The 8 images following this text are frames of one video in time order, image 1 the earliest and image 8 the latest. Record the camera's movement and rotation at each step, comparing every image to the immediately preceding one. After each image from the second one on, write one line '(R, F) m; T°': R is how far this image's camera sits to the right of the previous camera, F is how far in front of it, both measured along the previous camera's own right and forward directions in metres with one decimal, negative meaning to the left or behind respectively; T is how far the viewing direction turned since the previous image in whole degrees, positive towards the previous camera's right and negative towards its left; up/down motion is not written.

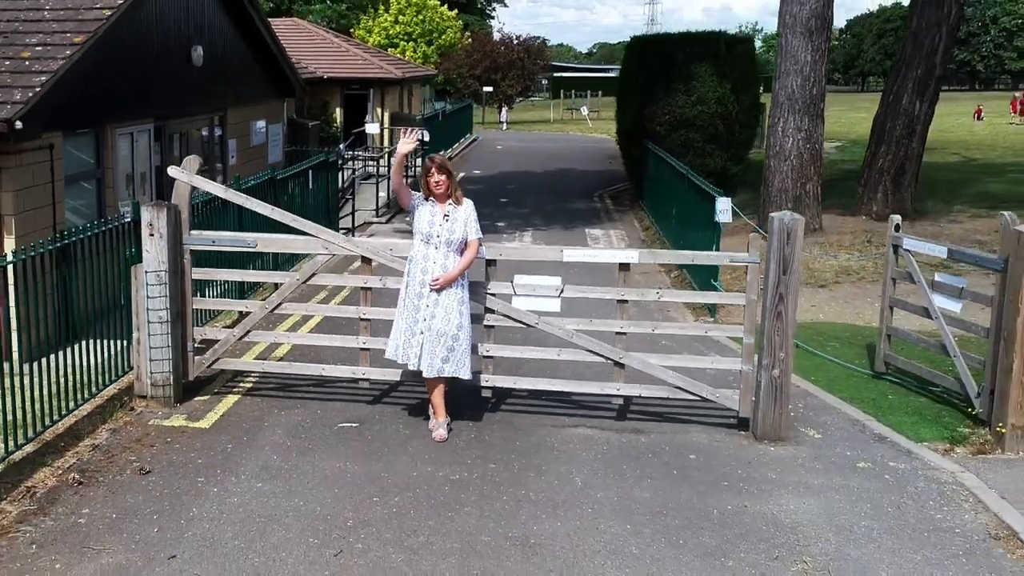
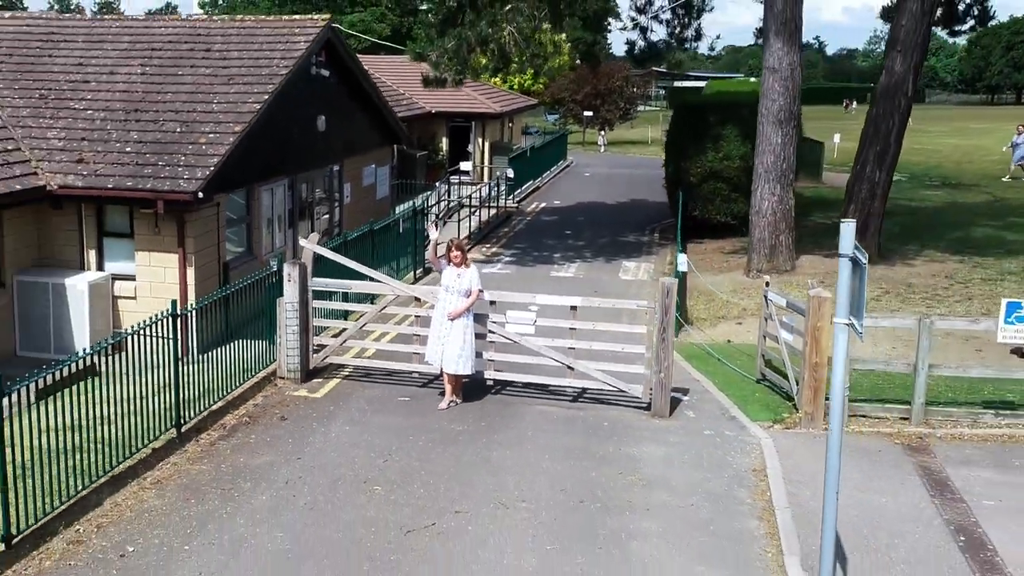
(+1.1, -3.9) m; -6°
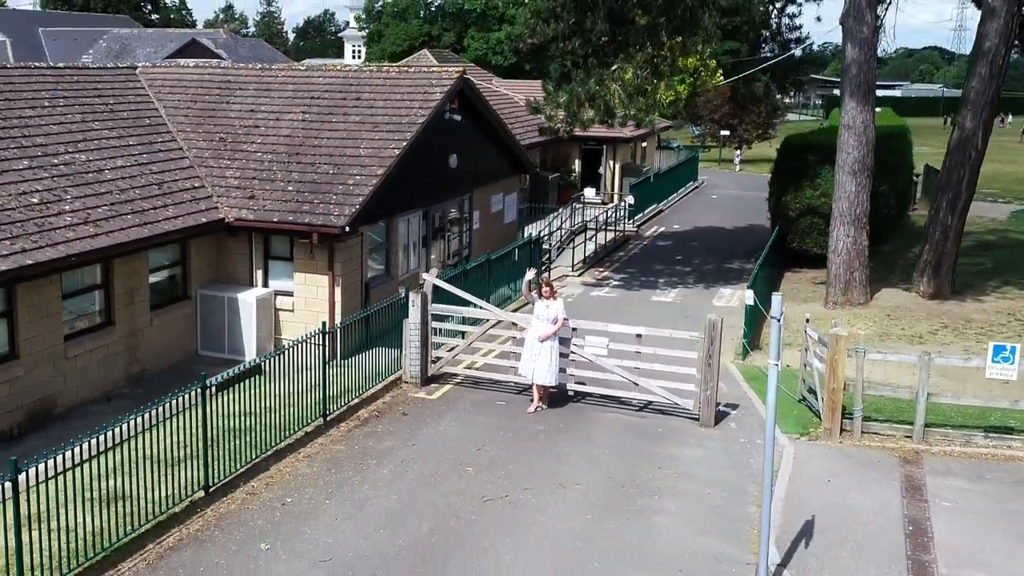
(+0.7, -2.4) m; -7°
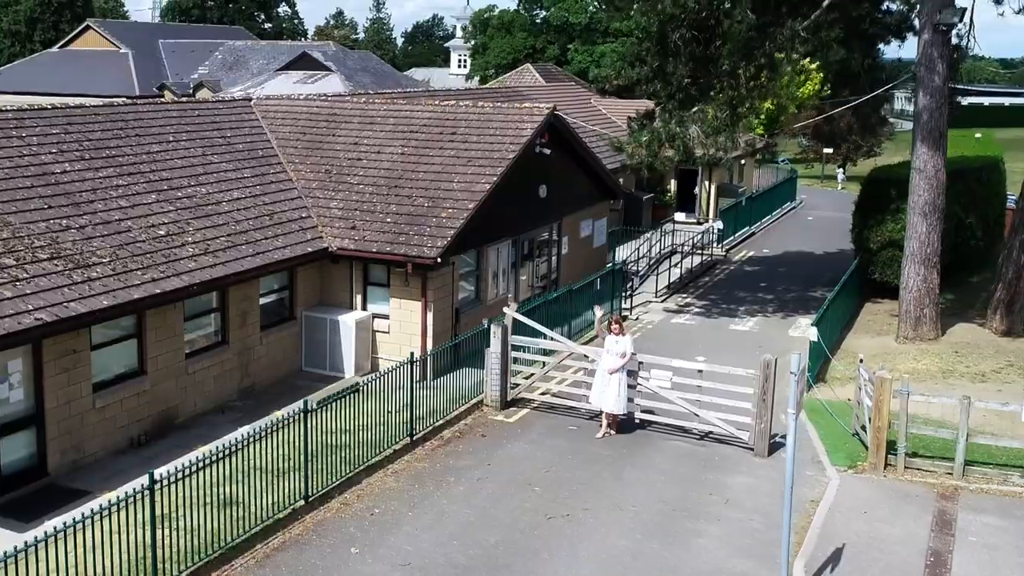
(+0.3, -1.2) m; -5°
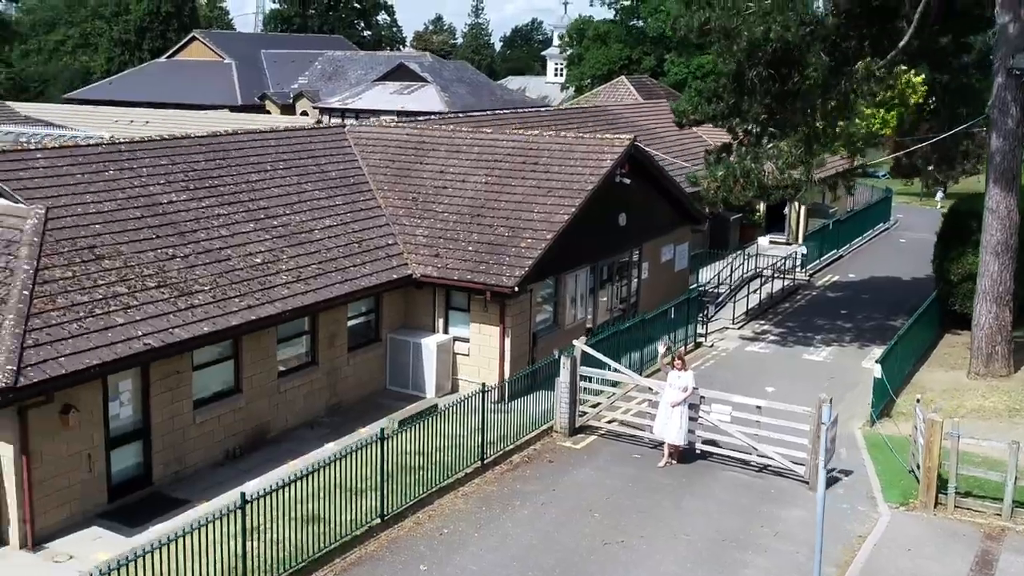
(+0.3, -0.8) m; -5°
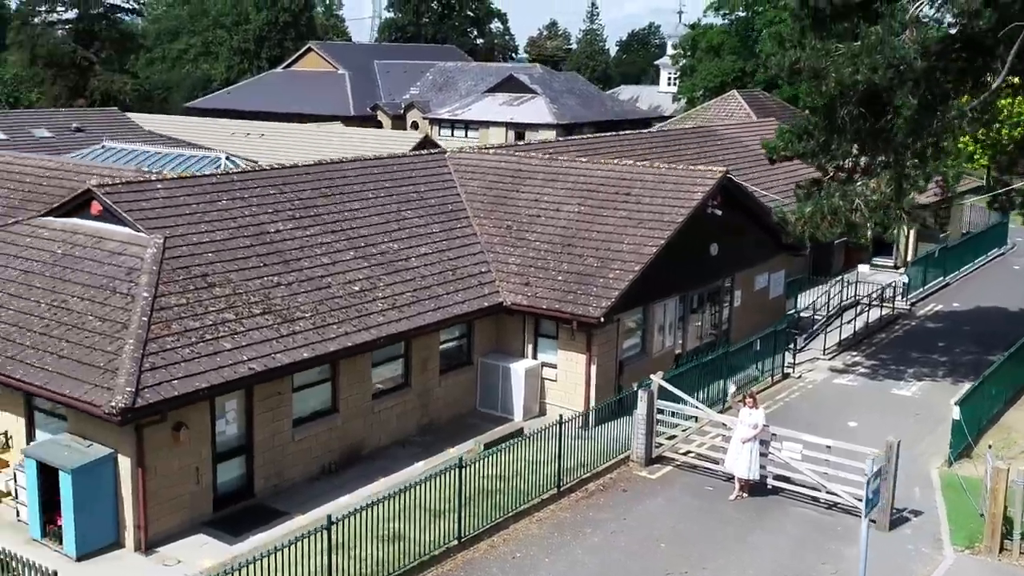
(+0.4, -0.7) m; -6°
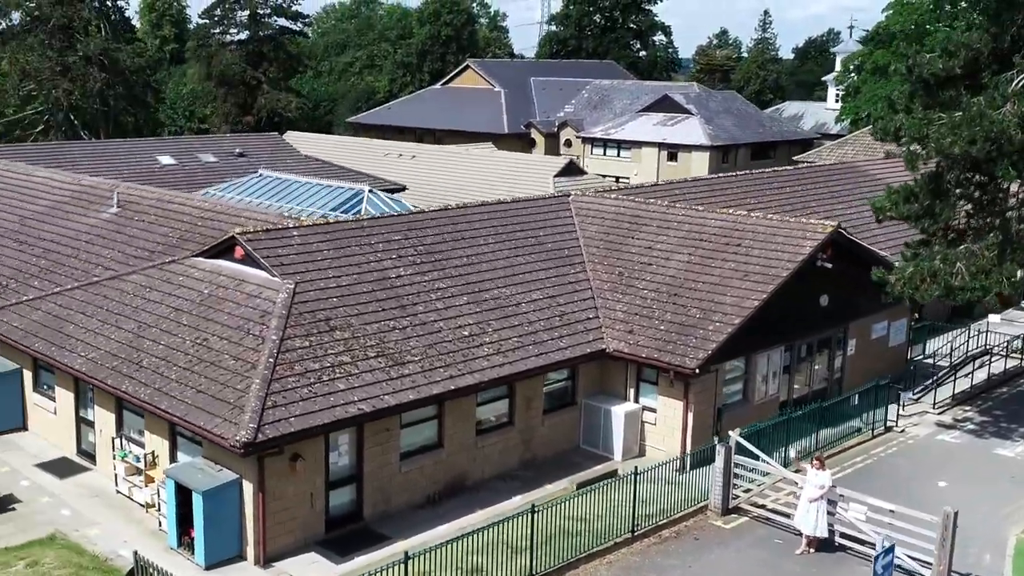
(+1.0, -1.3) m; -8°
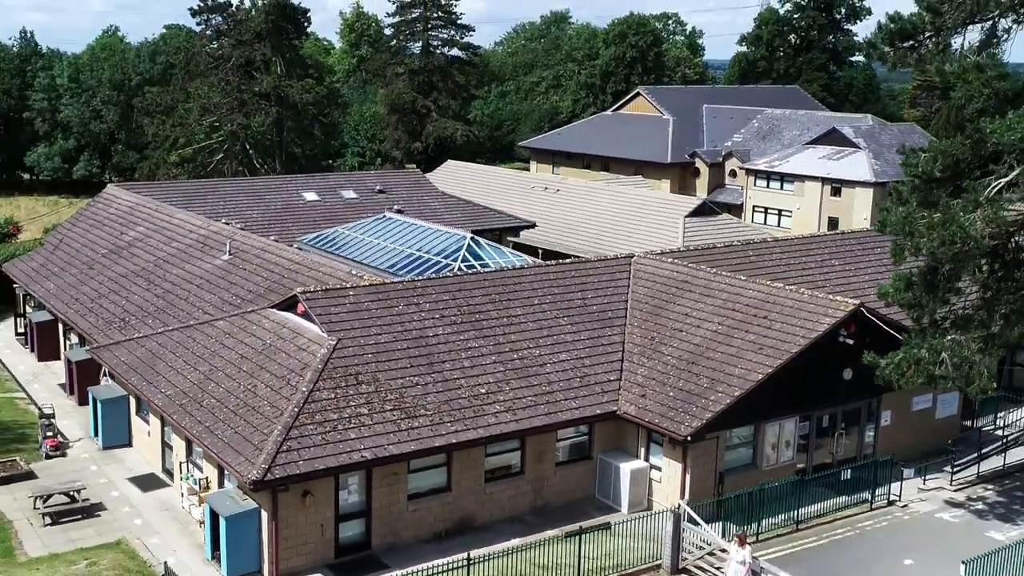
(+3.5, -2.5) m; -10°
